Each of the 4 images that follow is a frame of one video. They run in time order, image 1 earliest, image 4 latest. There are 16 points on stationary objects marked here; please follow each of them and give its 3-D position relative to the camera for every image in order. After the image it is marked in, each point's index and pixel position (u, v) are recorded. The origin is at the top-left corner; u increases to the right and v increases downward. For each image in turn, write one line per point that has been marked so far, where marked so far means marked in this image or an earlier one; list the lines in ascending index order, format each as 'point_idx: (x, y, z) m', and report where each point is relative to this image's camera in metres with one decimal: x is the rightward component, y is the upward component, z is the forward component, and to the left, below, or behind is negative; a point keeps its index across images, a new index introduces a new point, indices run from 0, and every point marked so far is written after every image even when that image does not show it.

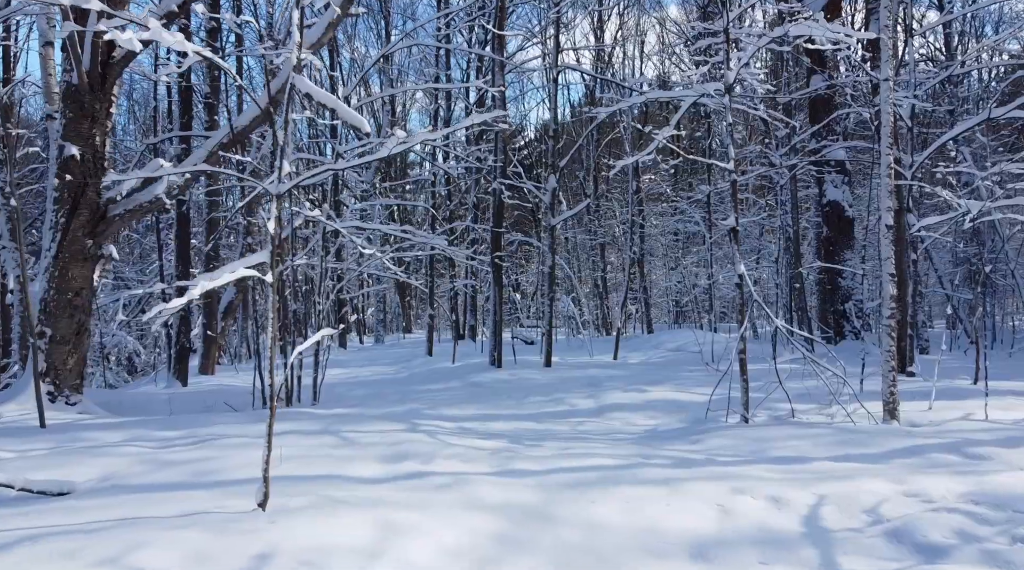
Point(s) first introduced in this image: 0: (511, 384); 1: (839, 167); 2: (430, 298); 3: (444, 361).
0: (0.0, -1.1, +10.9) m
1: (+4.9, +1.8, +14.8) m
2: (-1.7, -0.2, +20.0) m
3: (-1.1, -1.2, +16.2) m
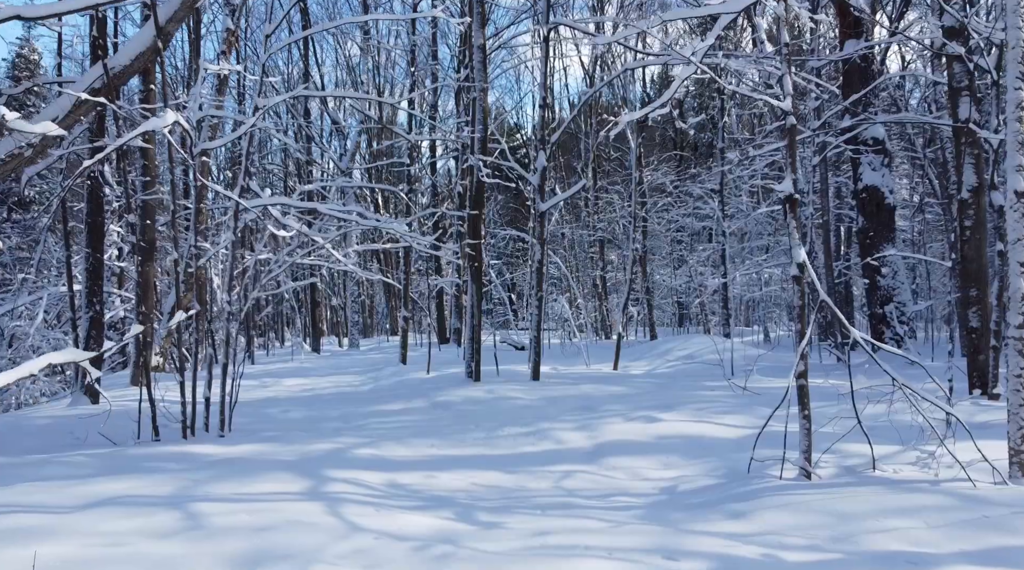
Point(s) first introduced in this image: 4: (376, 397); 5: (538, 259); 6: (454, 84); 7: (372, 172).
0: (-0.2, -1.0, +8.8) m
1: (+4.7, +1.8, +12.6) m
2: (-1.9, -0.2, +17.9) m
3: (-1.3, -1.2, +14.1) m
4: (-1.4, -1.2, +10.5) m
5: (+0.3, +0.3, +12.3) m
6: (-0.8, +2.8, +13.8) m
7: (-2.4, +1.9, +16.6) m
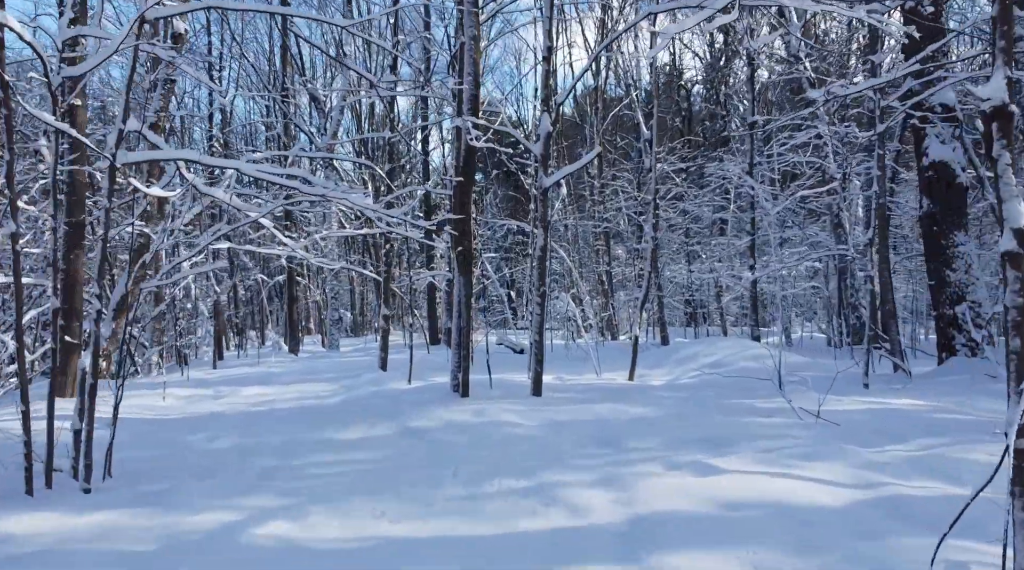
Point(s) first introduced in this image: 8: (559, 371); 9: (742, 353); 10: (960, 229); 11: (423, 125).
0: (-0.2, -1.0, +6.7) m
1: (+4.7, +1.8, +10.6) m
2: (-1.9, -0.1, +15.8) m
3: (-1.4, -1.1, +12.0) m
4: (-1.4, -1.1, +8.4) m
5: (+0.3, +0.4, +10.3) m
6: (-0.8, +2.9, +11.7) m
7: (-2.4, +2.0, +14.6) m
8: (+0.6, -1.0, +11.7) m
9: (+2.8, -0.8, +11.8) m
10: (+4.7, +0.6, +10.5) m
11: (-1.4, +2.5, +15.7) m
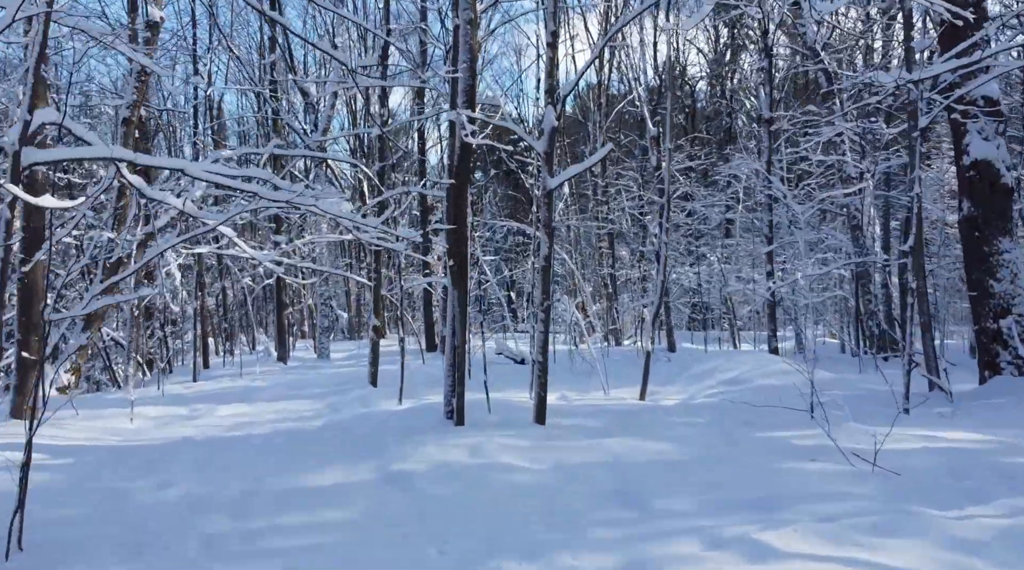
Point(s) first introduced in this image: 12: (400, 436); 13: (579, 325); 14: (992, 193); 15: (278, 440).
0: (-0.2, -1.1, +5.7) m
1: (+4.7, +1.7, +9.6) m
2: (-1.9, -0.2, +14.9) m
3: (-1.3, -1.2, +11.1) m
4: (-1.4, -1.2, +7.5) m
5: (+0.3, +0.3, +9.3) m
6: (-0.8, +2.7, +10.8) m
7: (-2.4, +1.9, +13.6) m
8: (+0.6, -1.2, +10.8) m
9: (+2.8, -0.9, +10.9) m
10: (+4.7, +0.5, +9.5) m
11: (-1.4, +2.4, +14.8) m
12: (-0.9, -1.2, +7.6) m
13: (+1.1, -0.6, +16.0) m
14: (+4.6, +0.9, +9.6) m
15: (-2.0, -1.3, +8.2) m
